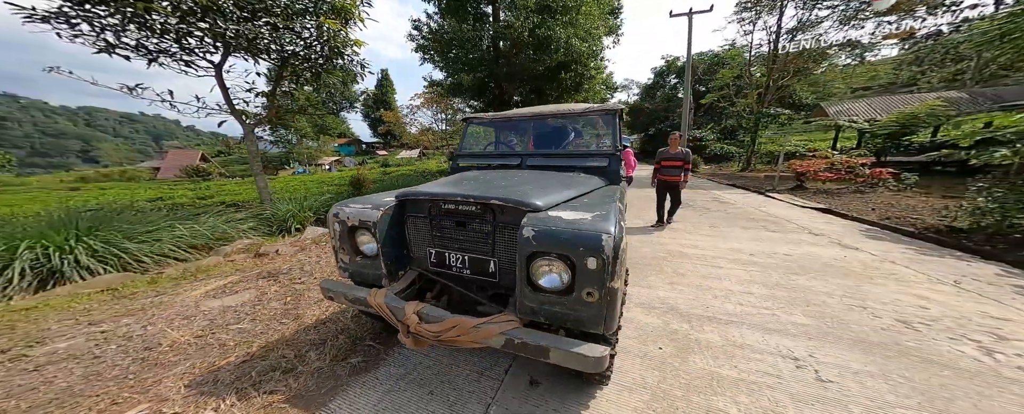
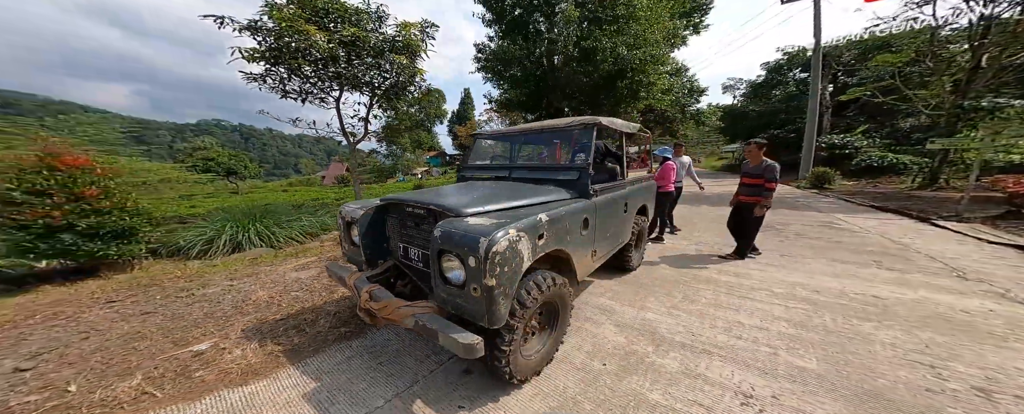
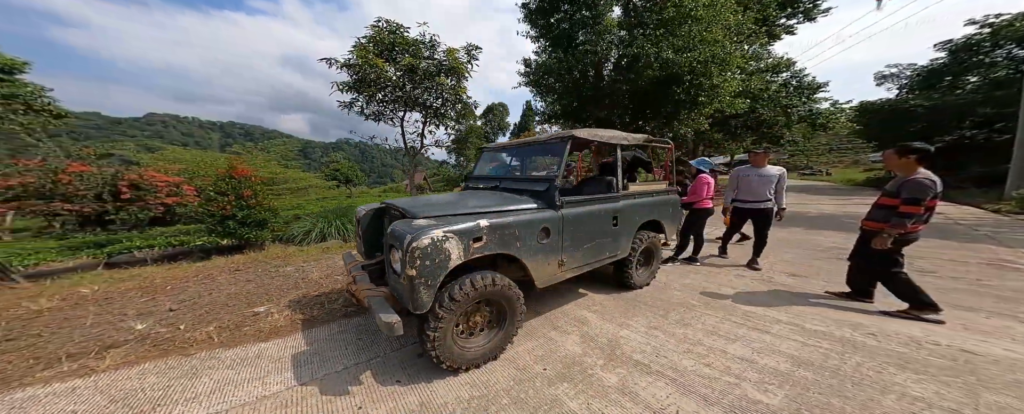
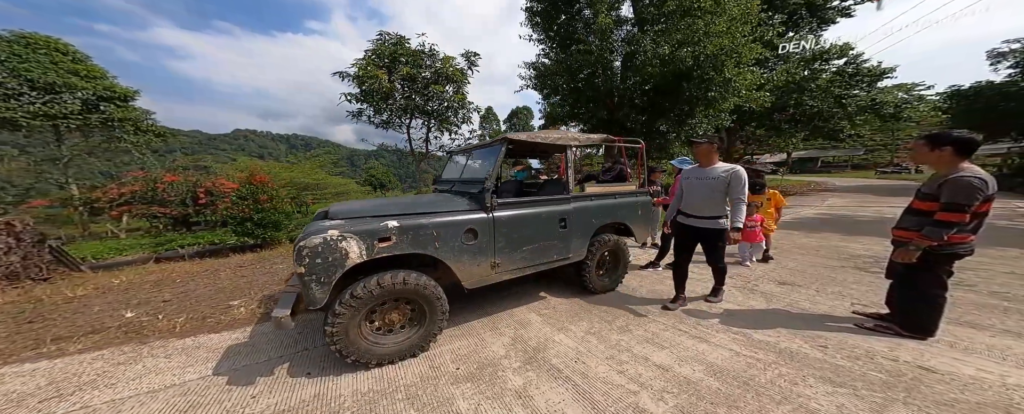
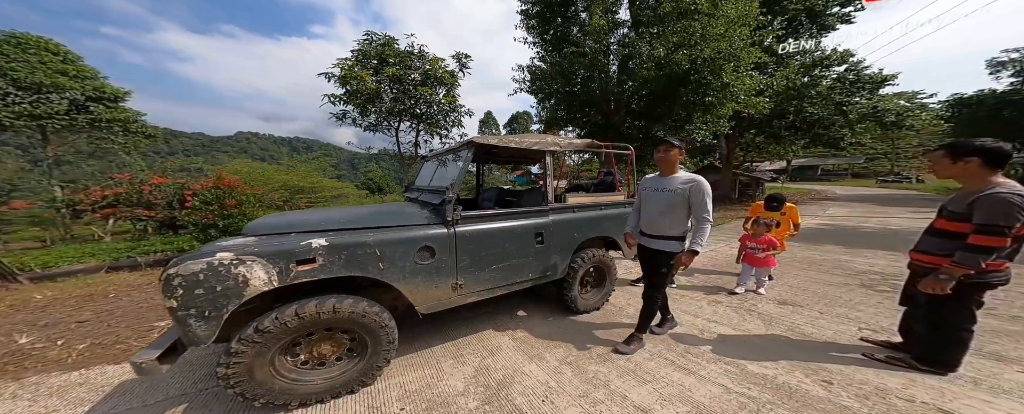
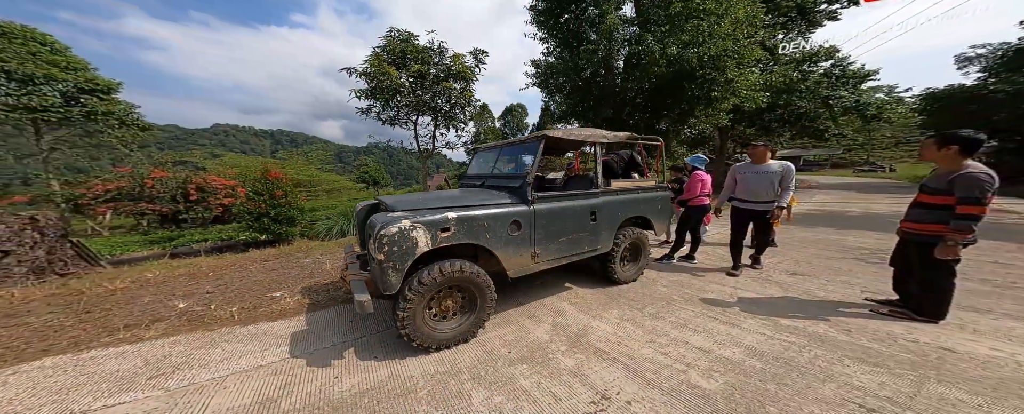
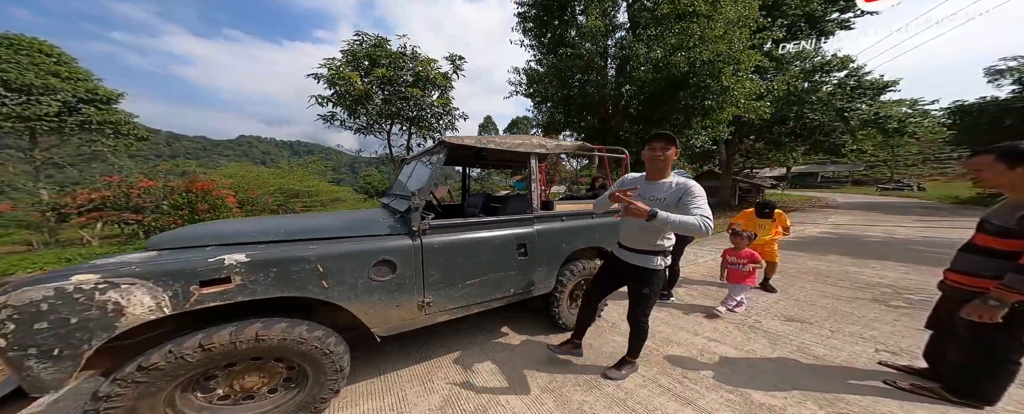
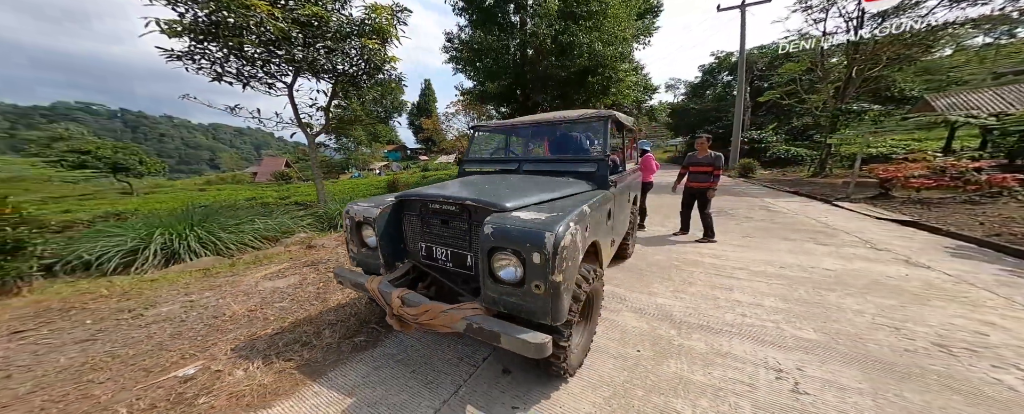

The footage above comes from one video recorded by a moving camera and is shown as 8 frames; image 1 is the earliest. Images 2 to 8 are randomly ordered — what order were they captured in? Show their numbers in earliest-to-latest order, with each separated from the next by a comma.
8, 2, 3, 6, 4, 5, 7
